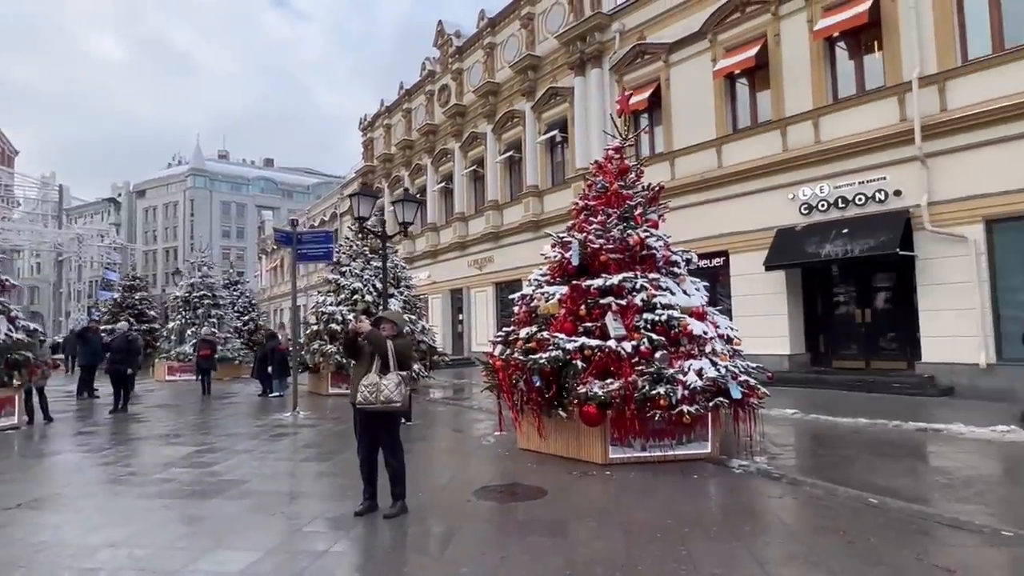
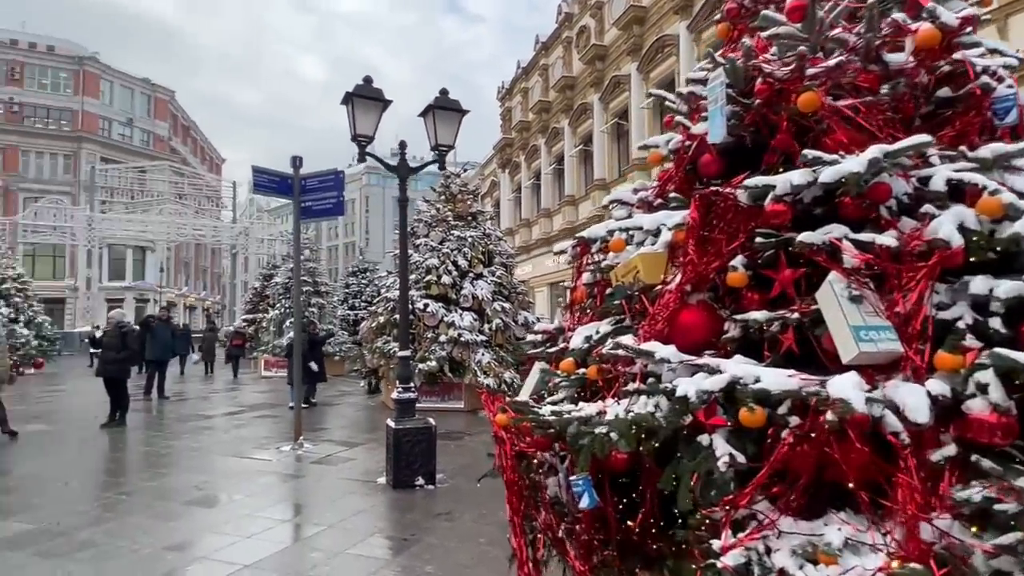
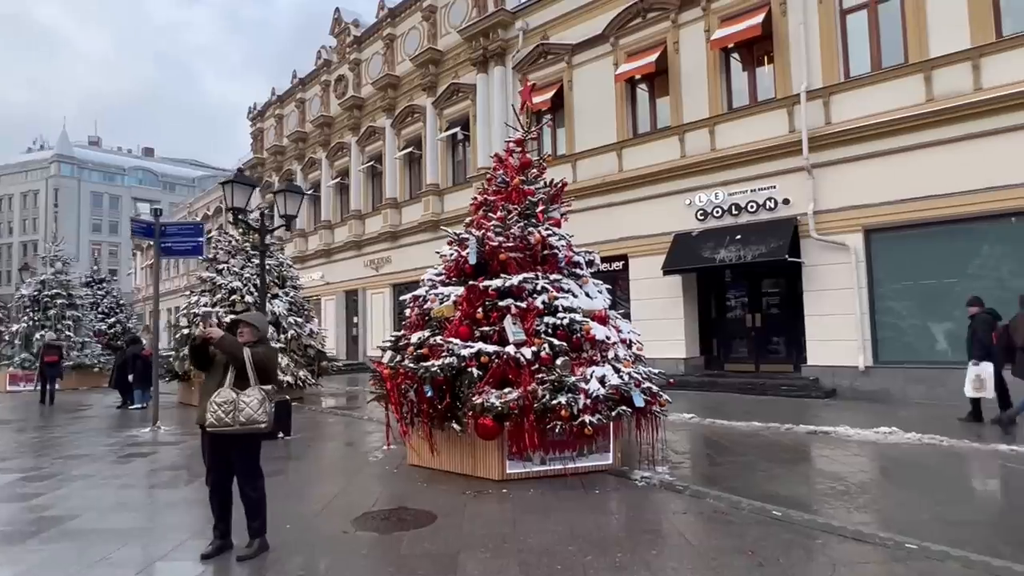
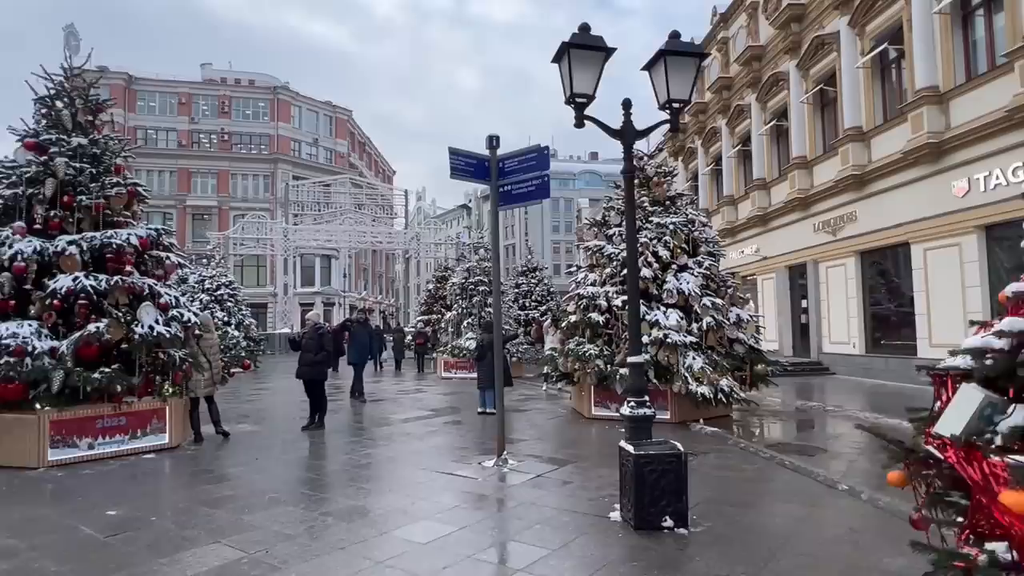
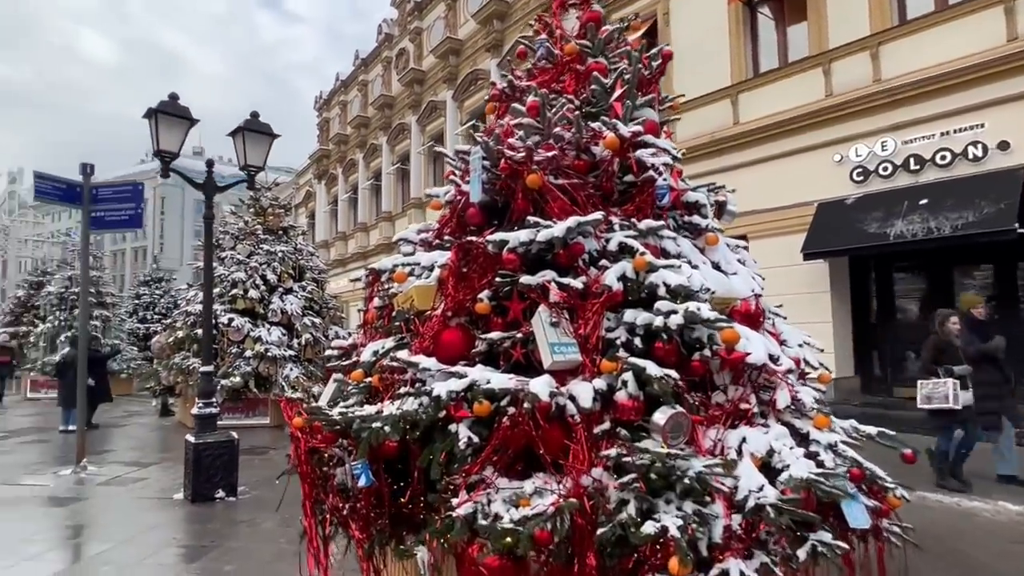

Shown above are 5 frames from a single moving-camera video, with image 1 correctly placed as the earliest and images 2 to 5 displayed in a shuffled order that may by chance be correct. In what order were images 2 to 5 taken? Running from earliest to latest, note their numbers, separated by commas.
3, 5, 2, 4
